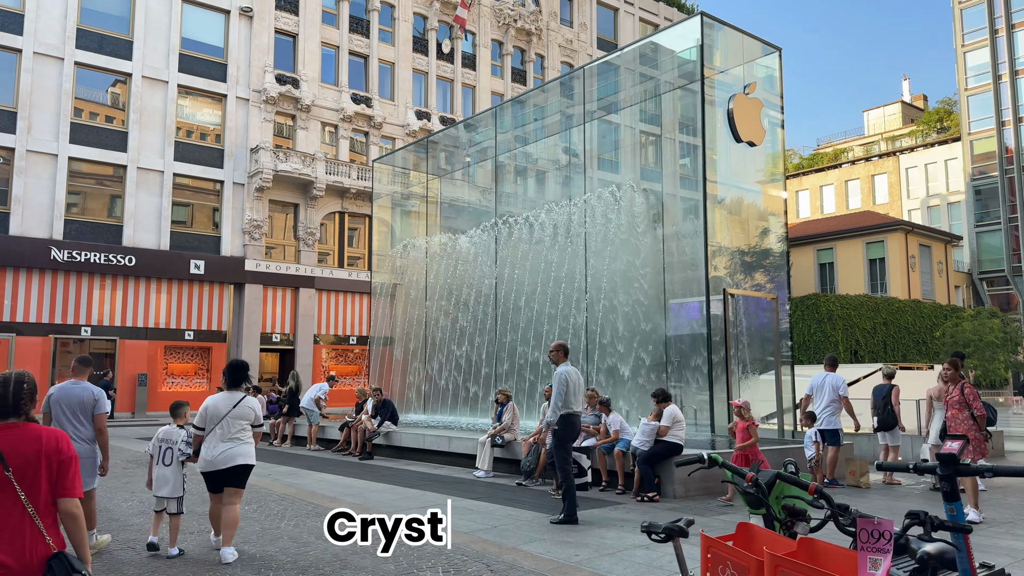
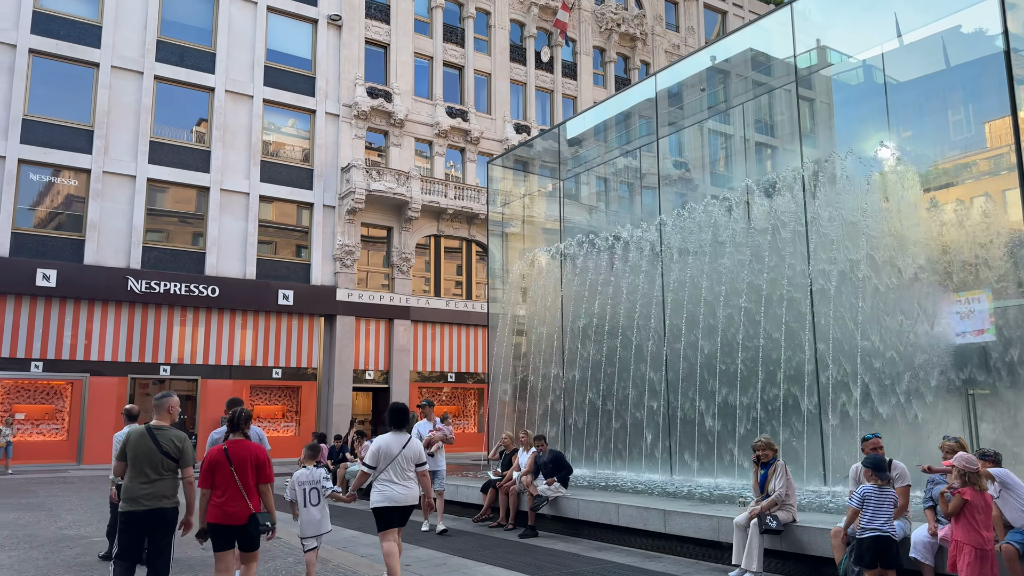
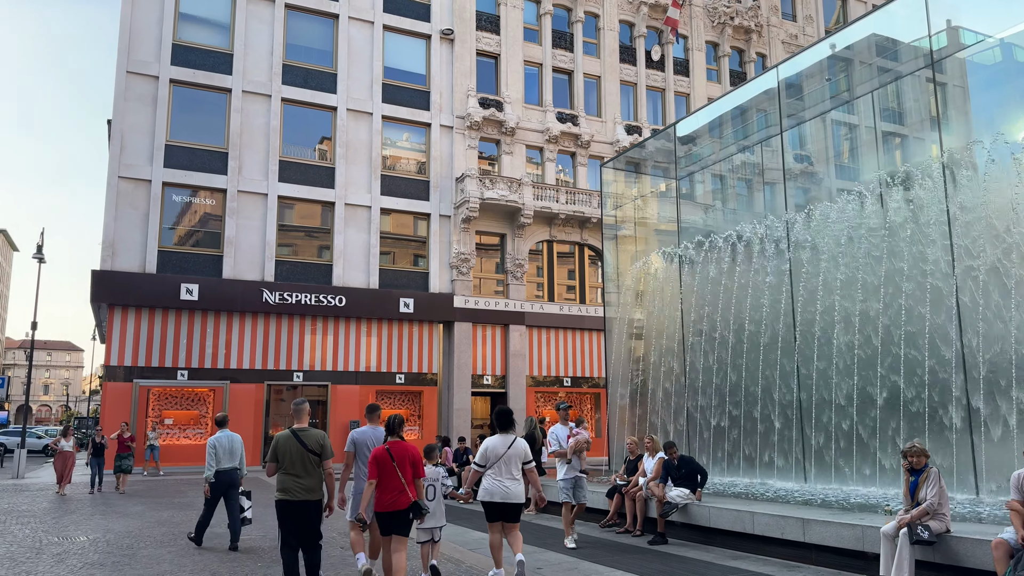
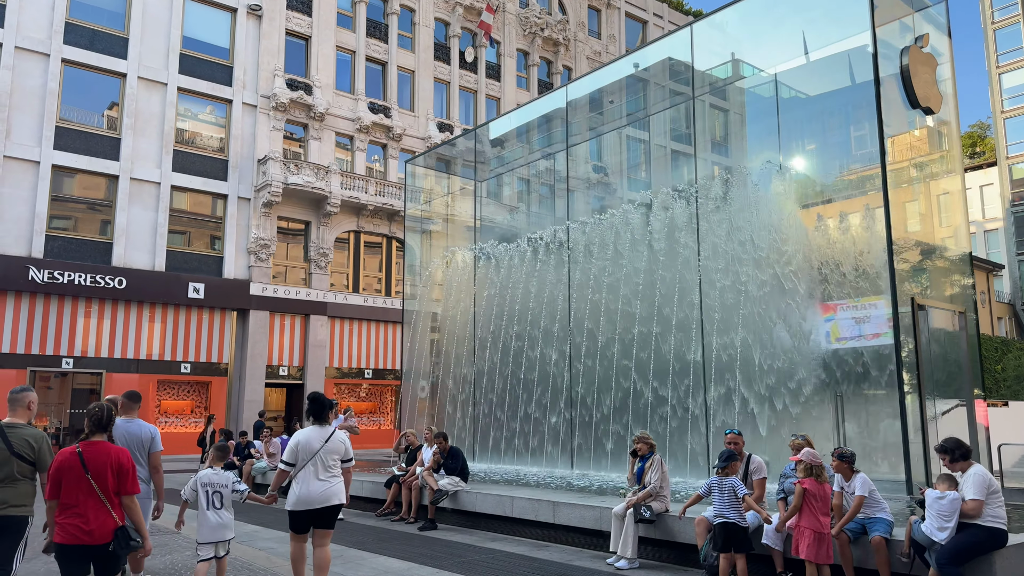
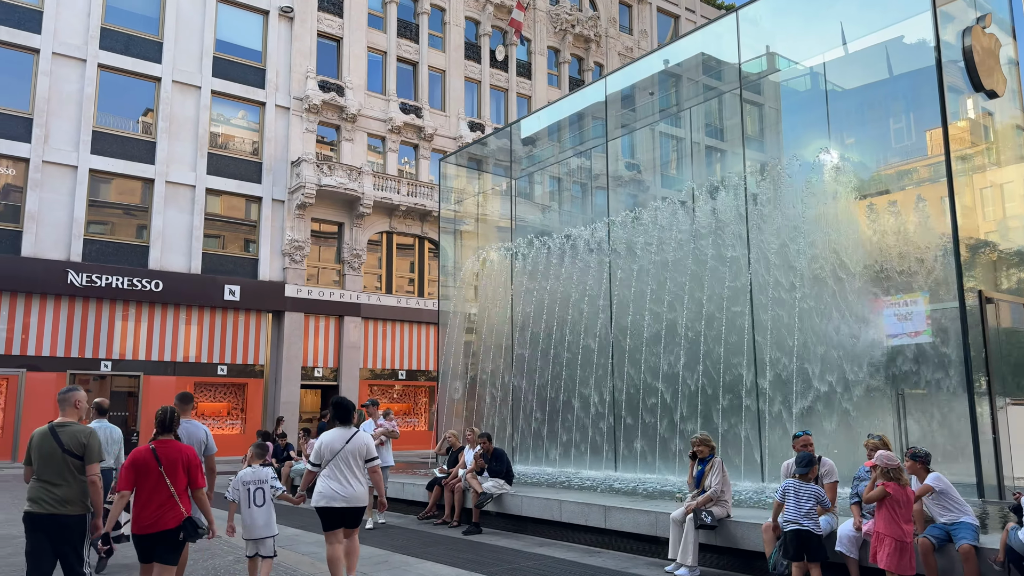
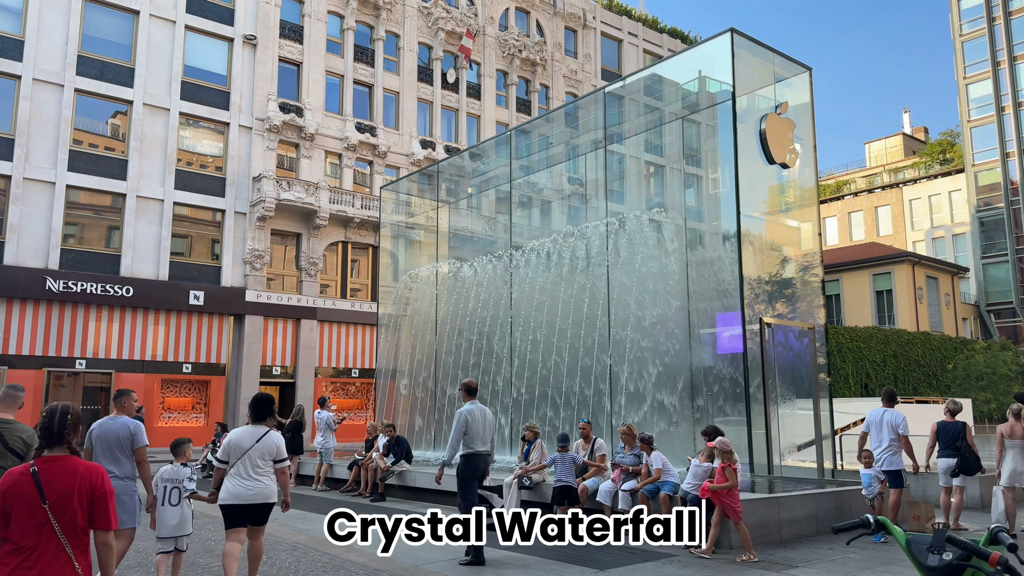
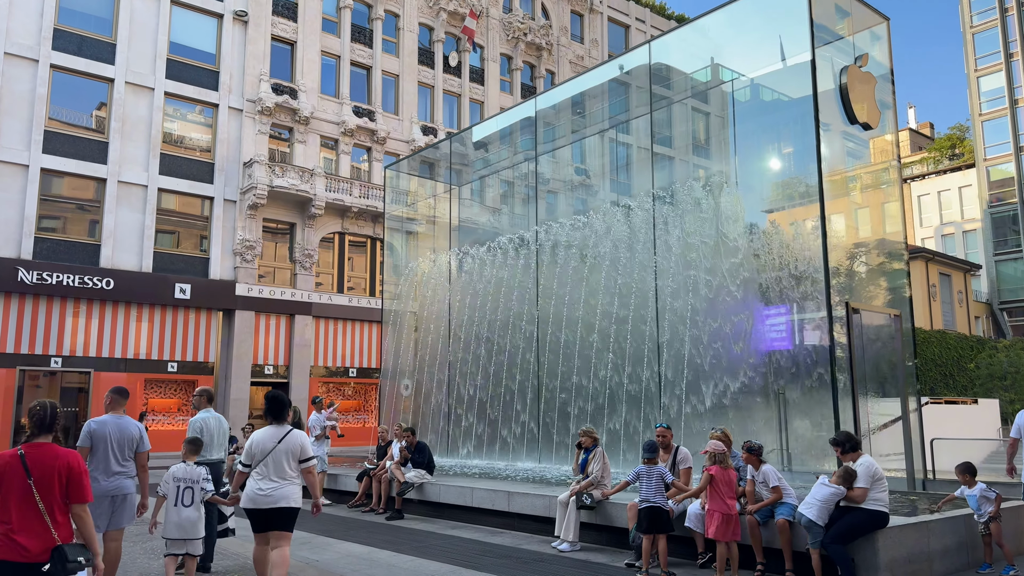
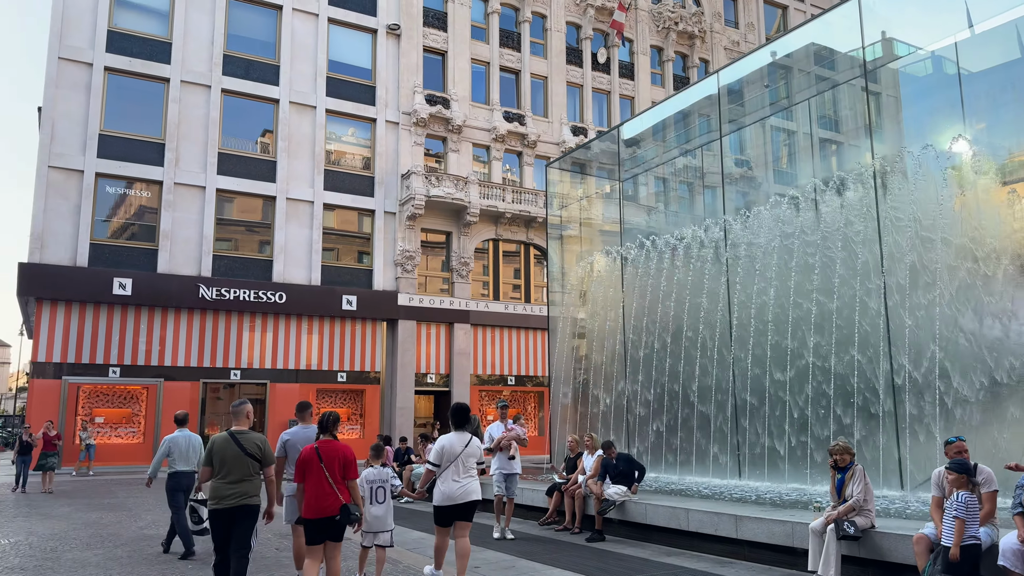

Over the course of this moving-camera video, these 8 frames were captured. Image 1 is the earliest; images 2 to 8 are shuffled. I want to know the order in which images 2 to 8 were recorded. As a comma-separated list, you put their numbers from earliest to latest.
6, 7, 4, 5, 2, 8, 3
